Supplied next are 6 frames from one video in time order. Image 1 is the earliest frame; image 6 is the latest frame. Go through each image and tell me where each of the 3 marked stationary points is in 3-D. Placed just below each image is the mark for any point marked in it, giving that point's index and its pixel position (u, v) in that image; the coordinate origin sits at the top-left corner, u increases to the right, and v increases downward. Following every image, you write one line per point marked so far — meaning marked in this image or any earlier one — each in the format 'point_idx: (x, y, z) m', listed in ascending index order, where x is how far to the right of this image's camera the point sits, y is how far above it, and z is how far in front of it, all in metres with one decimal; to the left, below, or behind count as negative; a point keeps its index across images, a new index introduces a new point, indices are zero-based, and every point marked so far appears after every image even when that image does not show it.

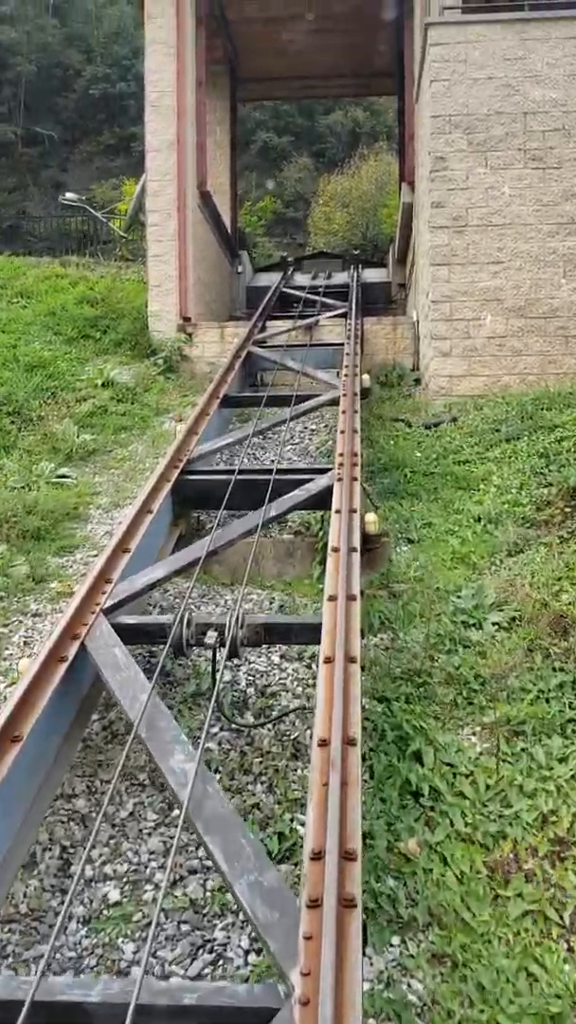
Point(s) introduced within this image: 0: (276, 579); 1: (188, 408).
0: (-0.1, -0.3, +4.5) m
1: (-0.8, +0.8, +7.2) m
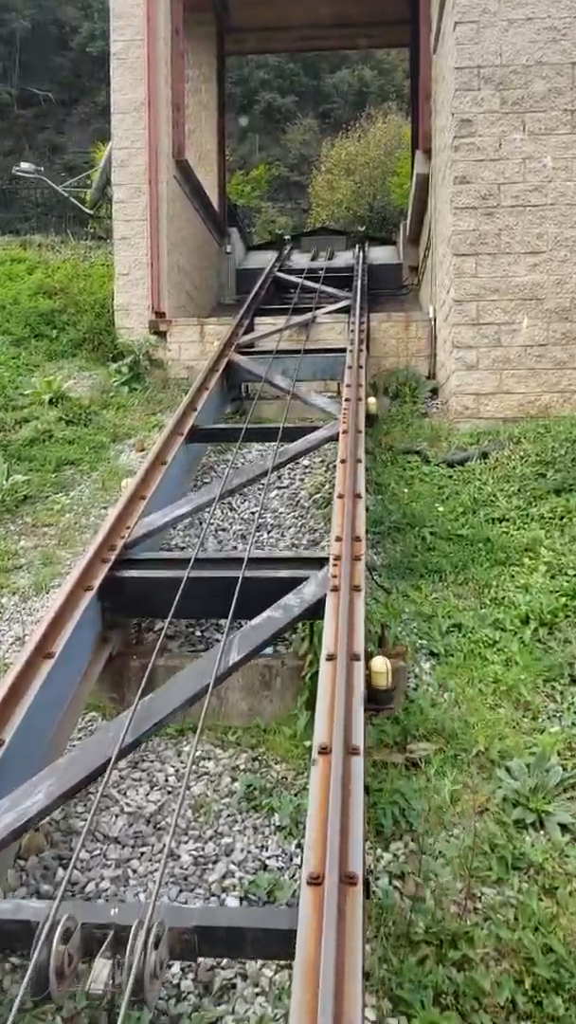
0: (-0.1, -0.7, +3.2) m
1: (-0.8, +0.5, +5.9) m
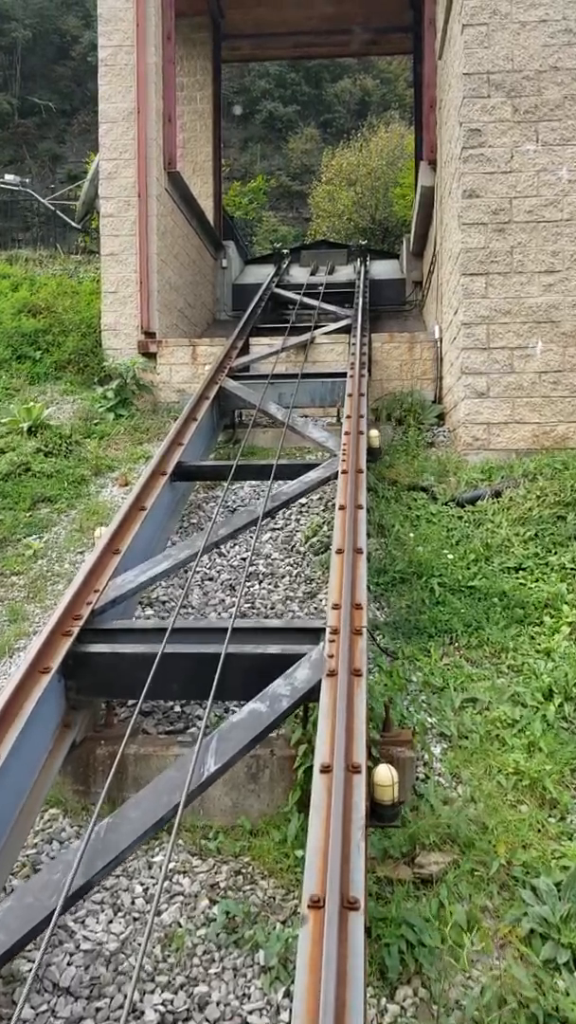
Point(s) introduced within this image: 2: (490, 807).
0: (-0.2, -0.9, +2.8) m
1: (-0.9, +0.3, +5.4) m
2: (+0.6, -0.9, +2.8) m
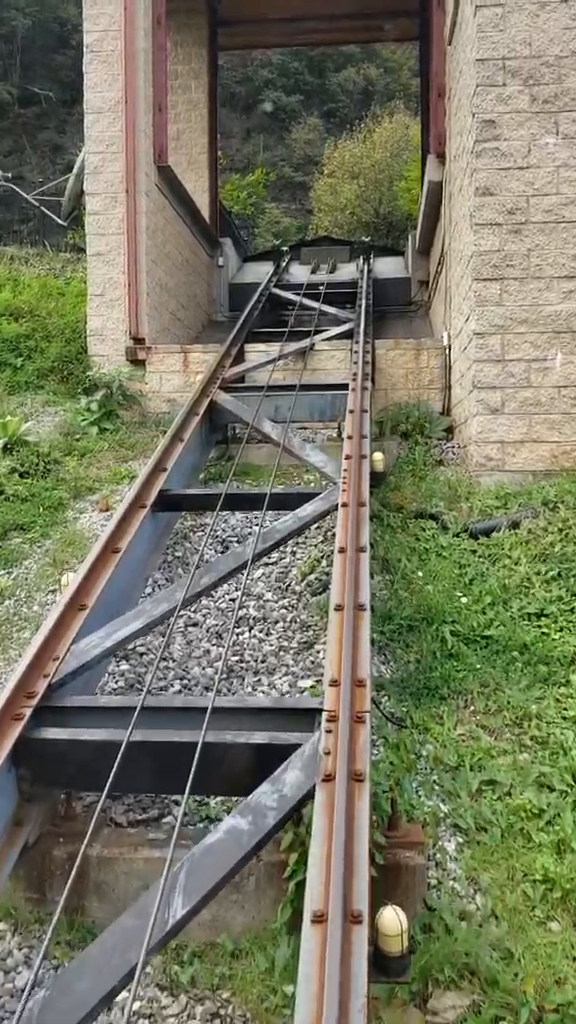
0: (-0.2, -1.1, +2.4) m
1: (-0.9, +0.1, +5.0) m
2: (+0.6, -1.0, +2.3) m
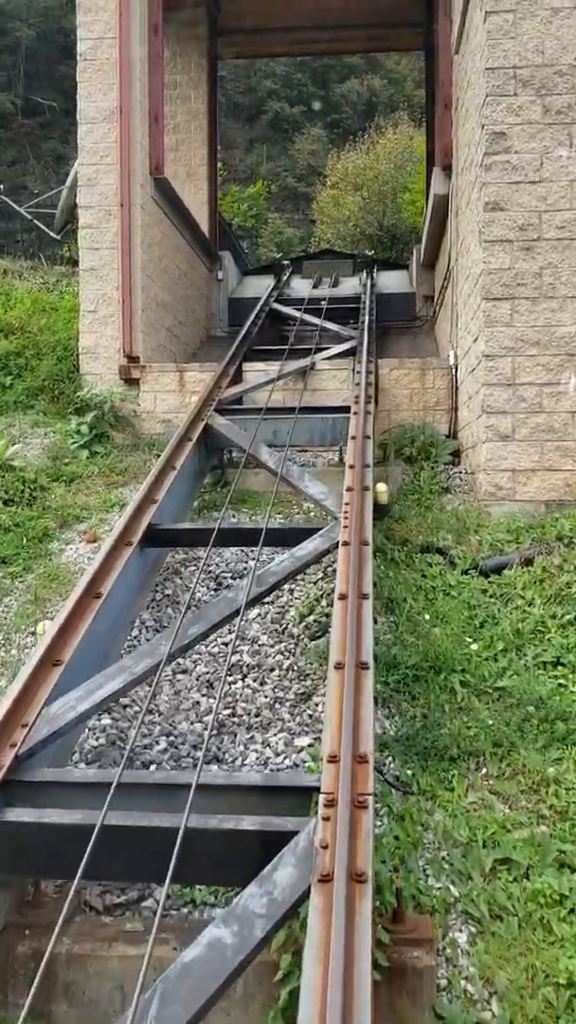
0: (-0.2, -1.2, +2.1) m
1: (-0.9, 0.0, +4.7) m
2: (+0.5, -1.1, +2.1) m
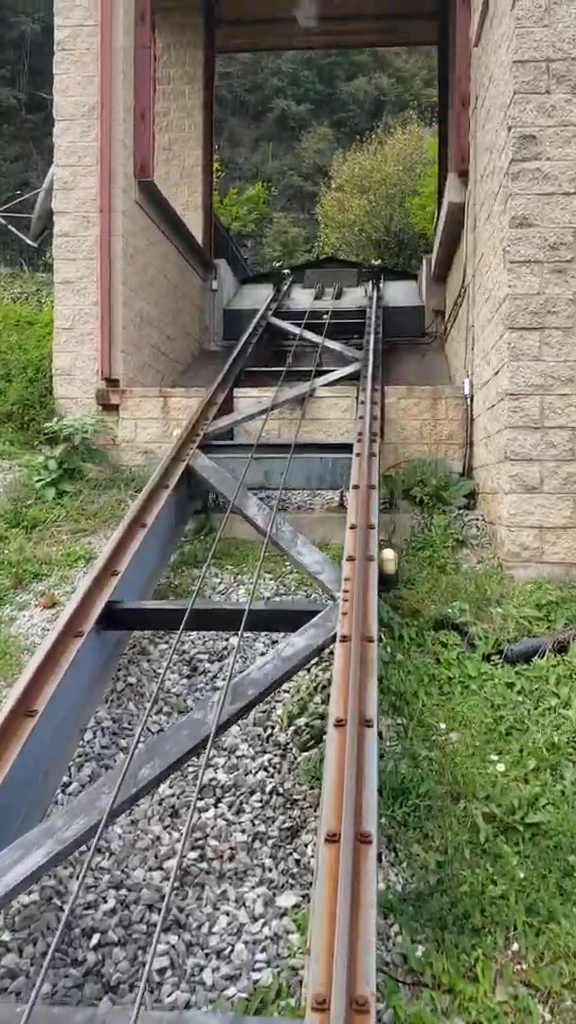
0: (-0.3, -1.5, +1.5) m
1: (-0.9, -0.3, +4.1) m
2: (+0.5, -1.4, +1.4) m
